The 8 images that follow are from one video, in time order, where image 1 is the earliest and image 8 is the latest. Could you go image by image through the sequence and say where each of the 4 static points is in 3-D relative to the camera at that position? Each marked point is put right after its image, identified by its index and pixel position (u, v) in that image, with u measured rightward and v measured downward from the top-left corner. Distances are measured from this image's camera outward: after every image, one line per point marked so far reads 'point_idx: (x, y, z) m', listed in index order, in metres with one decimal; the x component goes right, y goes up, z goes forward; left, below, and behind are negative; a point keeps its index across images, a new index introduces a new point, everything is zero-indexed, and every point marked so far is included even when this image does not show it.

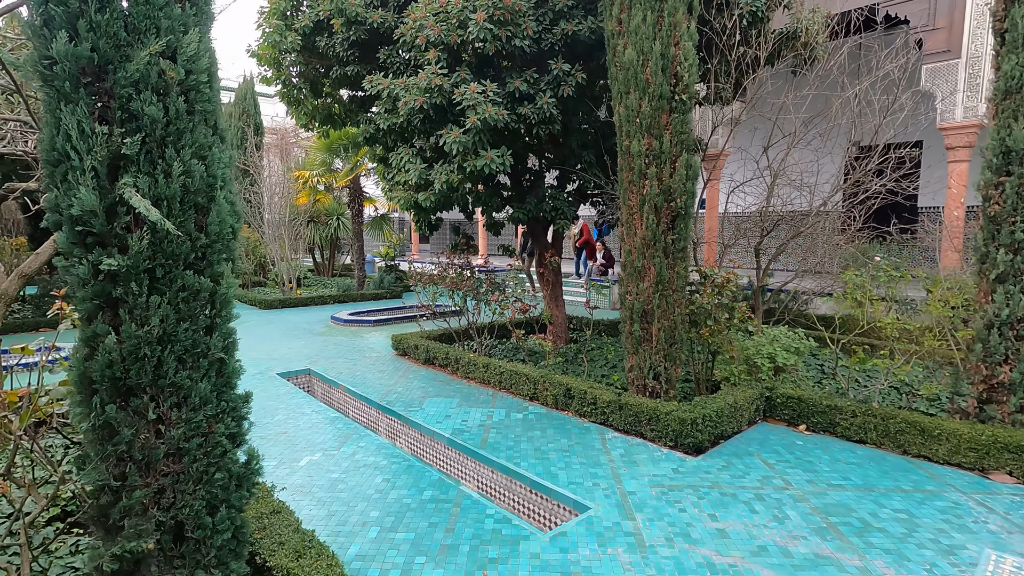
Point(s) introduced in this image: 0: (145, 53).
0: (-1.0, +0.6, +1.4) m
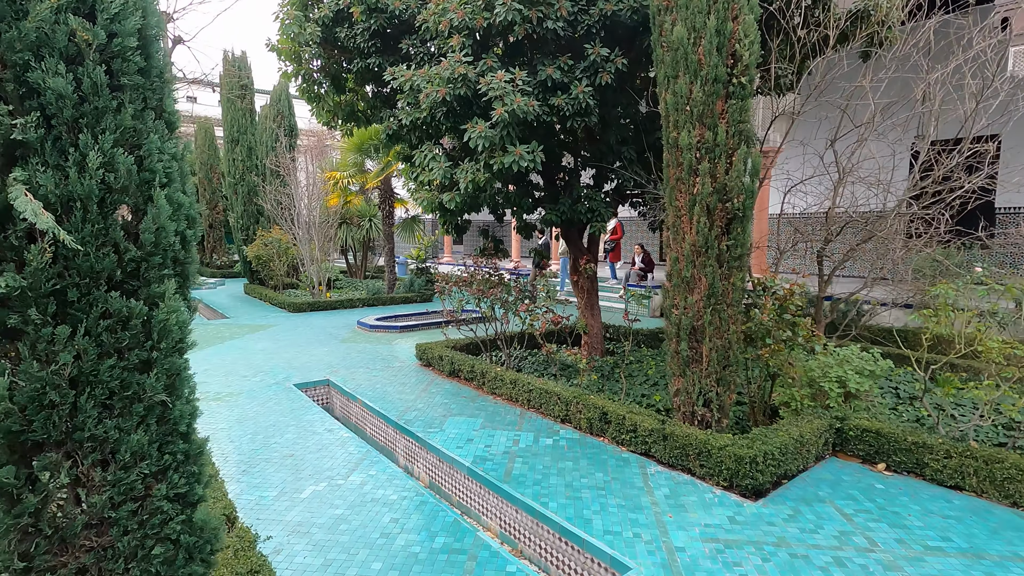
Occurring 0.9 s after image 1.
0: (-0.9, +0.6, +1.1) m
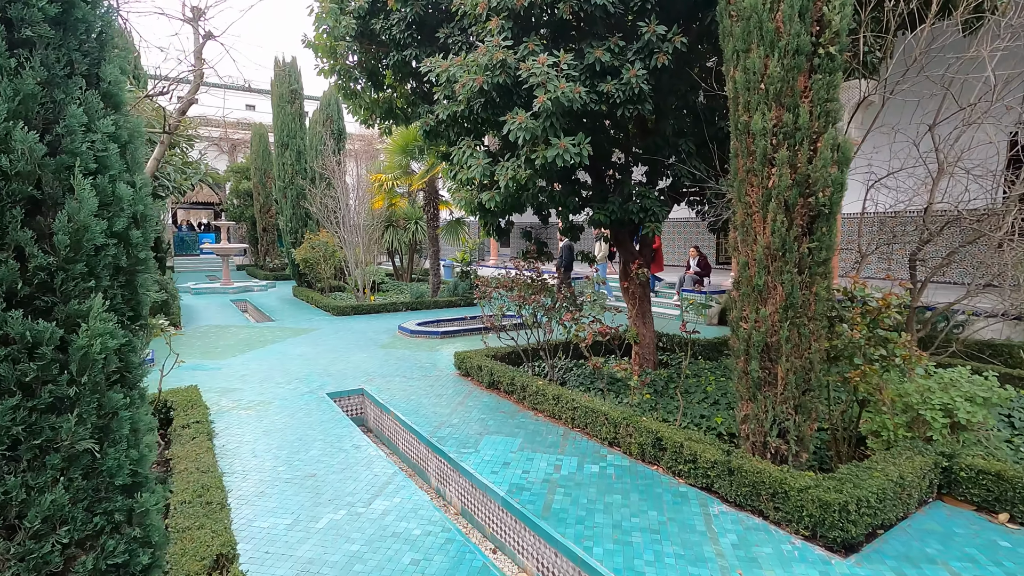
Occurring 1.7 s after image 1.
0: (-0.9, +0.5, +0.8) m
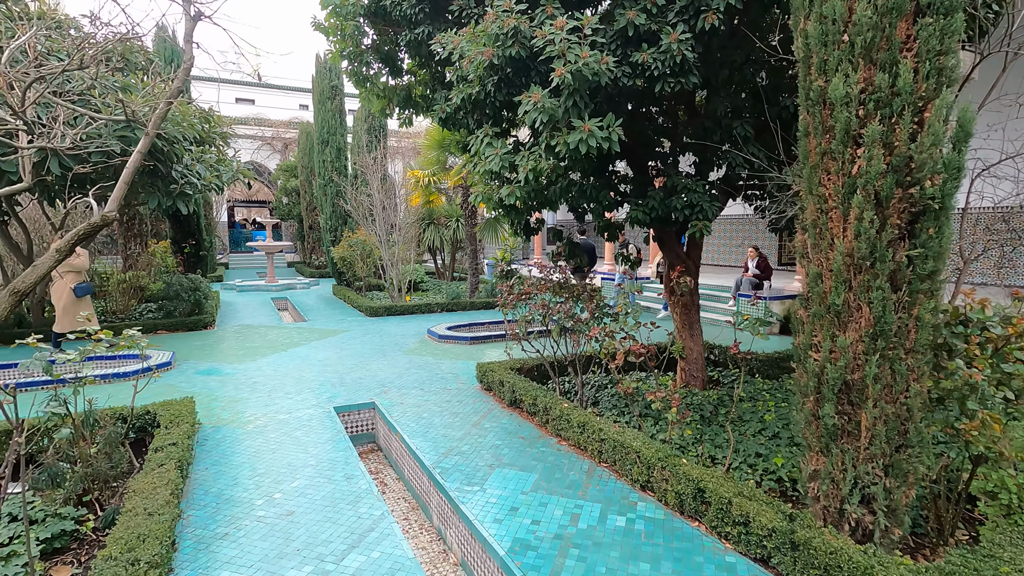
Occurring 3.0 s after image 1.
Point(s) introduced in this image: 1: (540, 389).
0: (-1.1, +0.5, +0.4) m
1: (+0.2, -0.8, +4.1) m
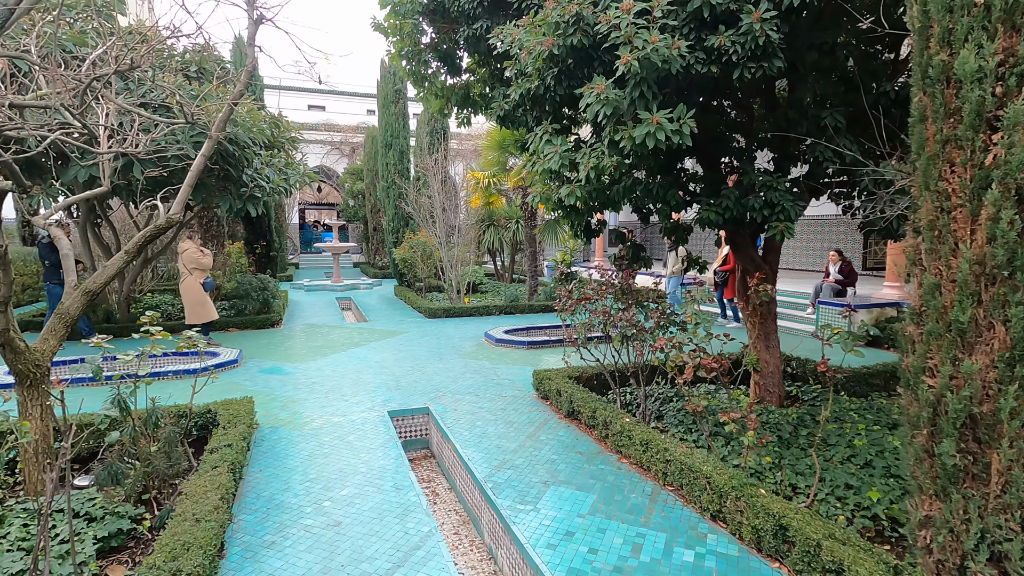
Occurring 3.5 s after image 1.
0: (-1.1, +0.5, +0.3) m
1: (+0.6, -0.8, +3.9) m
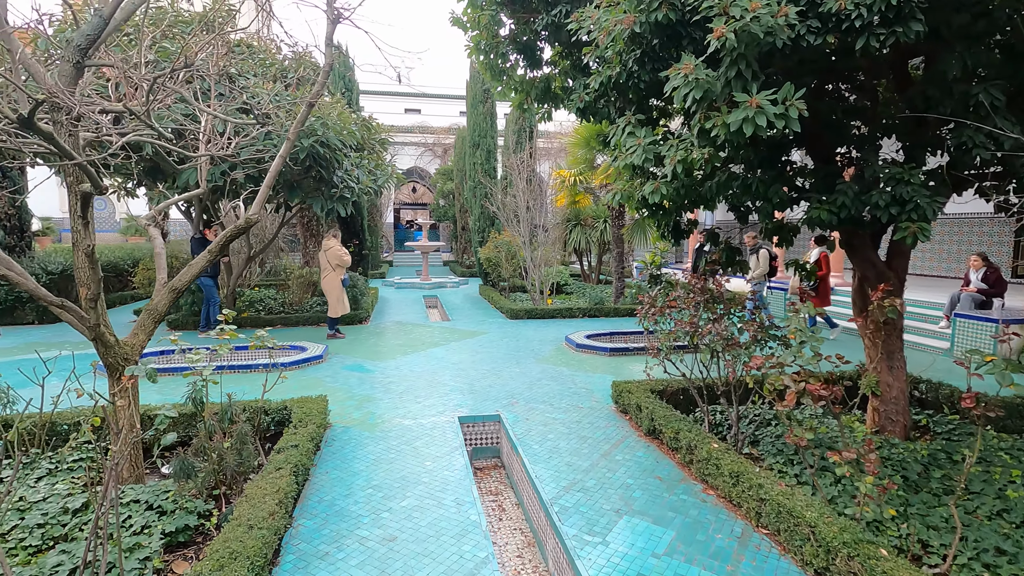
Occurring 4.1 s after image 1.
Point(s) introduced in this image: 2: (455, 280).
0: (-1.1, +0.5, +0.2) m
1: (+1.1, -0.9, +3.5) m
2: (-1.5, +0.2, +14.3) m
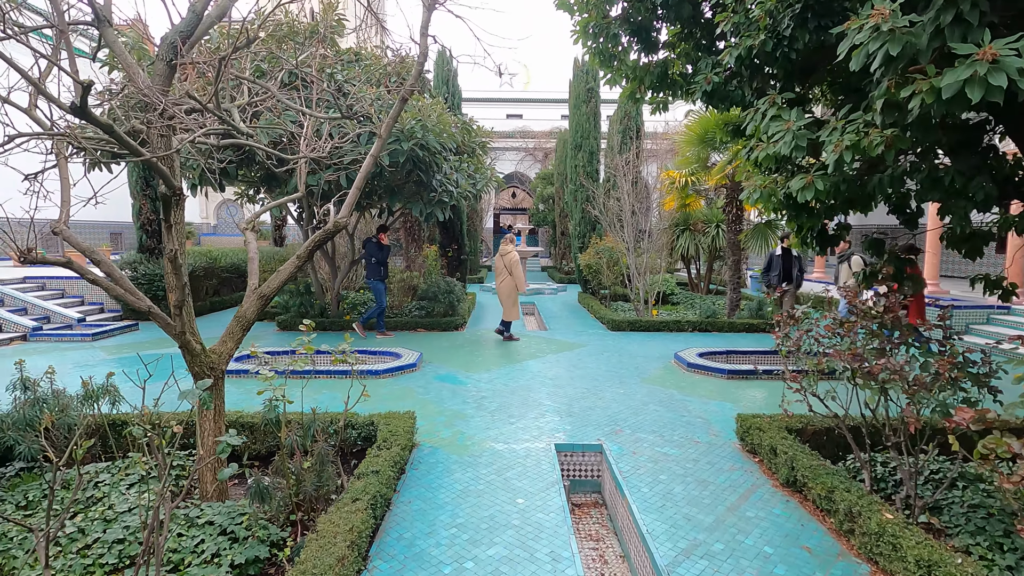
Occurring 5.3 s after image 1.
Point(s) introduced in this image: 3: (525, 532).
0: (-1.1, +0.4, 0.0) m
1: (+1.7, -1.0, +2.8) m
2: (+1.1, 0.0, +13.9) m
3: (+0.1, -1.2, +2.6) m
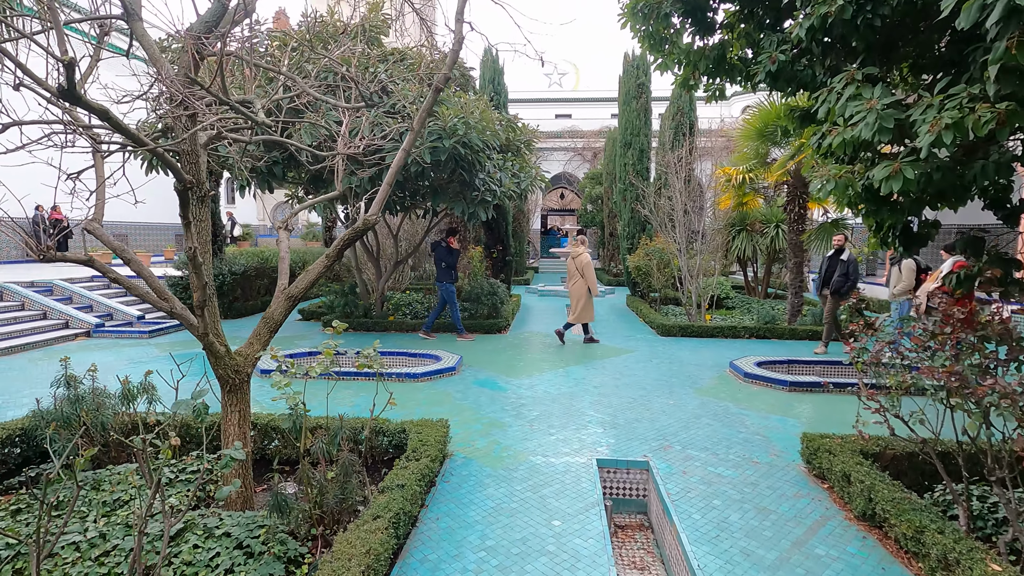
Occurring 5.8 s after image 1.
0: (-1.1, +0.4, -0.1) m
1: (+1.9, -1.0, +2.4) m
2: (+2.2, 0.0, +13.5) m
3: (+0.2, -1.2, +2.4) m
